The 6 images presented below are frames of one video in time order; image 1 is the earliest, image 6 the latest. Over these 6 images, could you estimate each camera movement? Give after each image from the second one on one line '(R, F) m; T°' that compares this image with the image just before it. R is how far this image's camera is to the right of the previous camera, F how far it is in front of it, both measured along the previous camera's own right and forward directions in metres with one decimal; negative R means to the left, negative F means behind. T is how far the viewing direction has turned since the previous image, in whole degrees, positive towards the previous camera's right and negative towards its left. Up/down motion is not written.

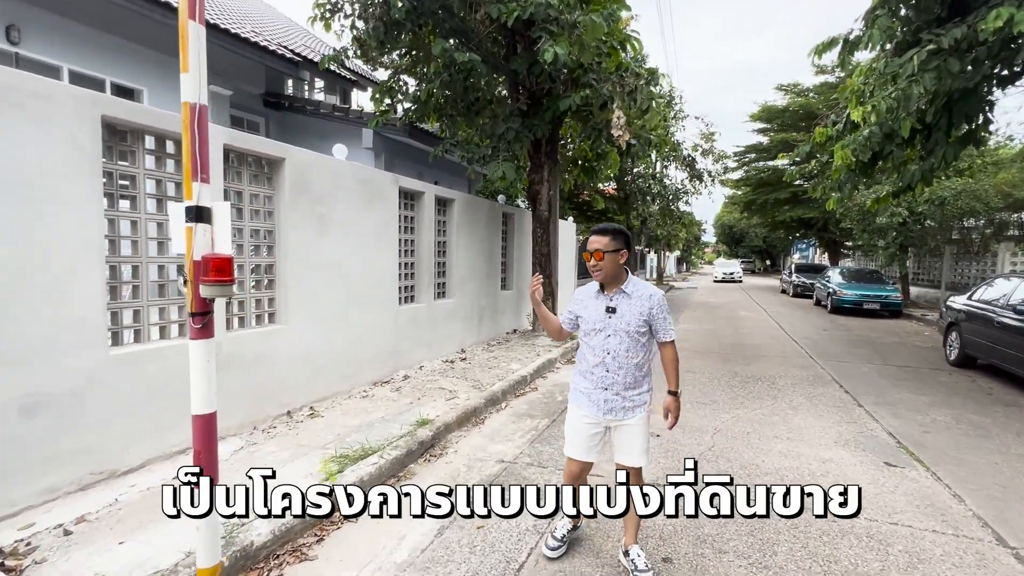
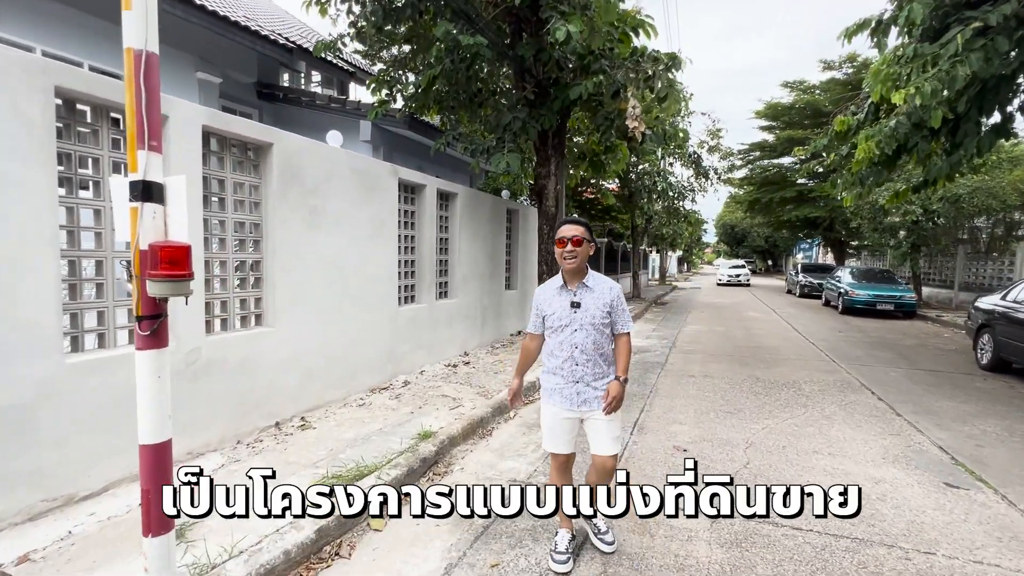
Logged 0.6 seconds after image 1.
(-0.1, +0.4) m; 0°
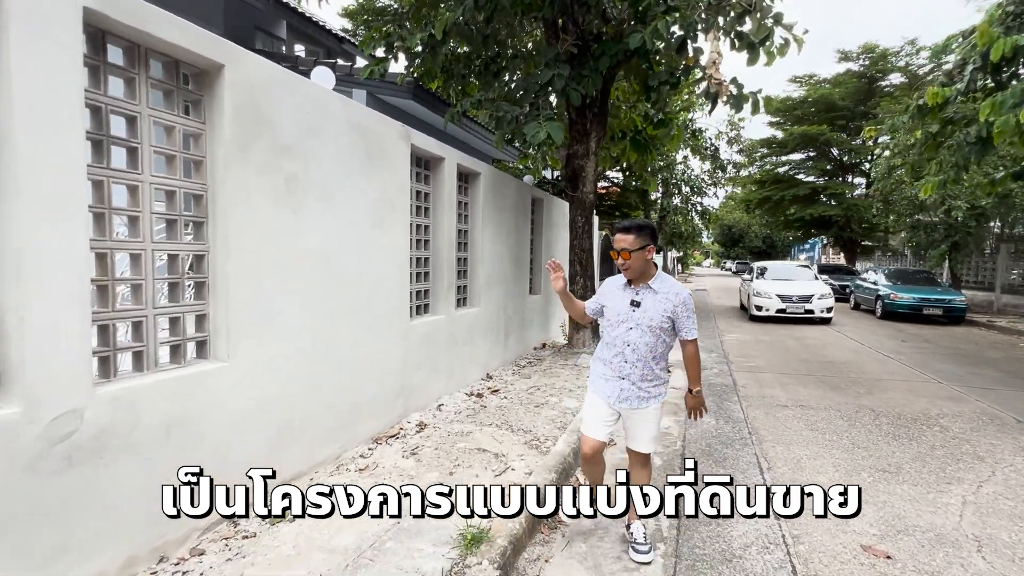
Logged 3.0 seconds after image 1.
(-0.6, +1.6) m; +2°
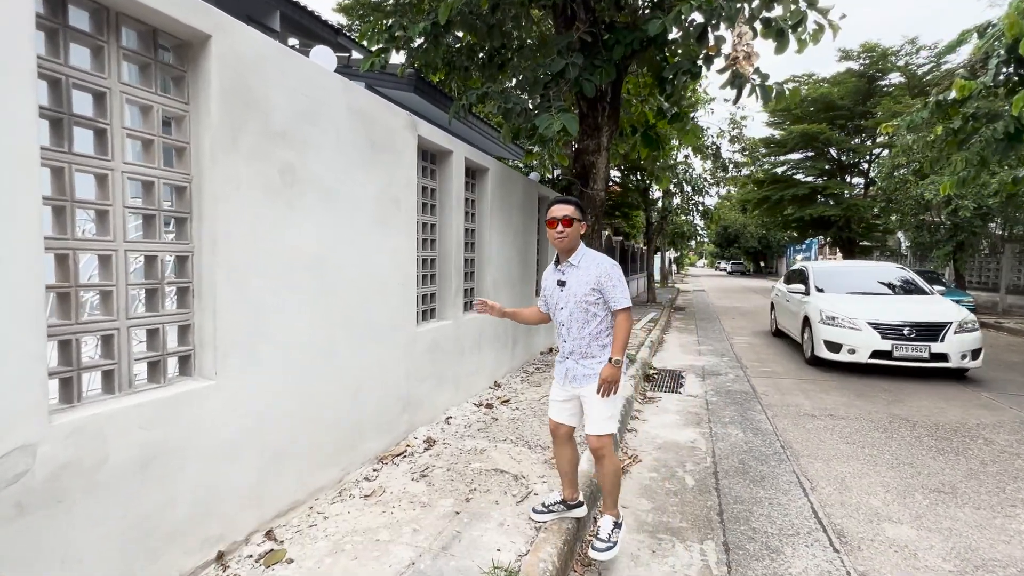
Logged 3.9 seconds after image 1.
(-0.2, +0.4) m; +1°
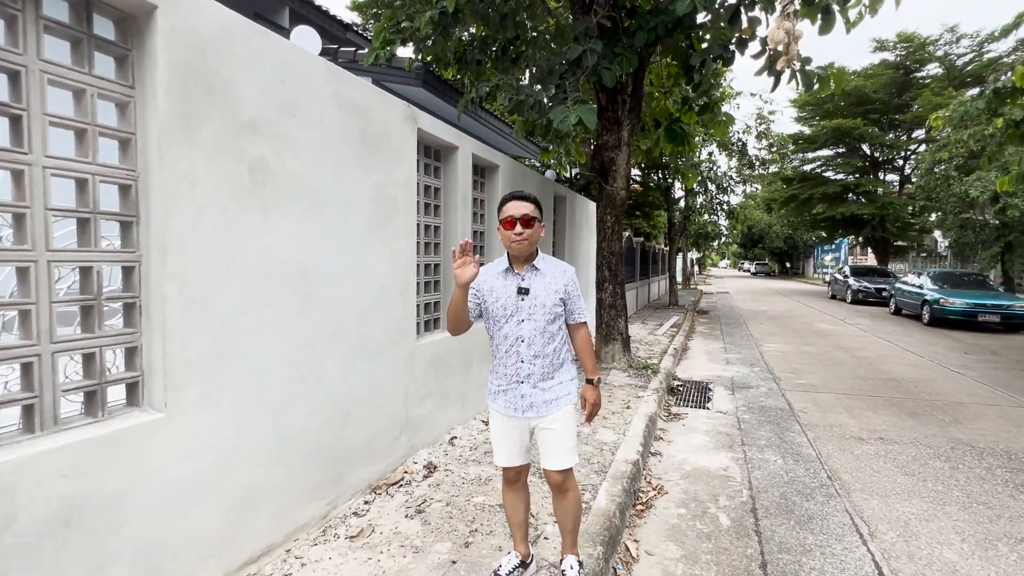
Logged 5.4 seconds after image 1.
(+0.1, +0.4) m; -2°
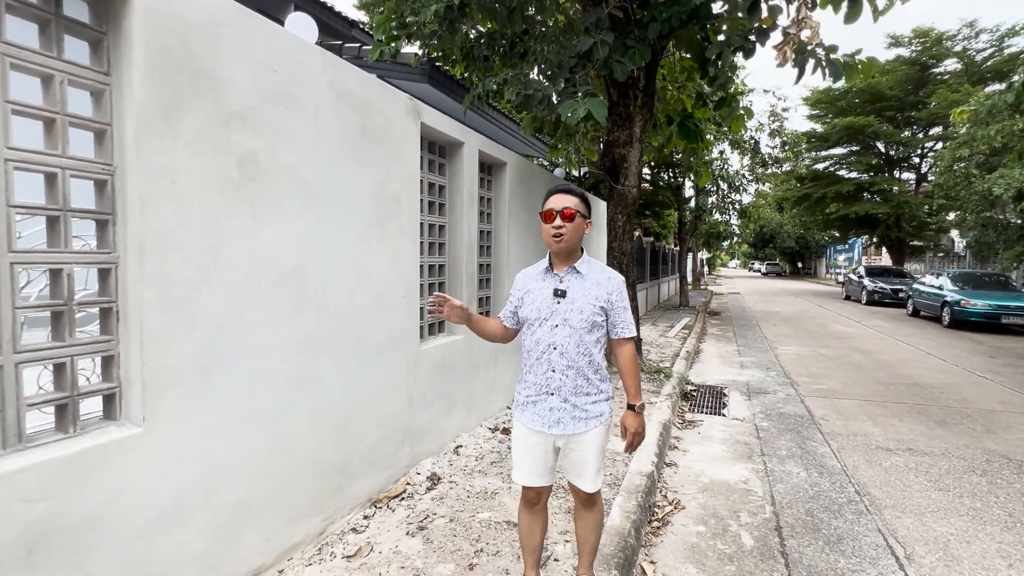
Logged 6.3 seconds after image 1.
(0.0, +0.2) m; -1°
